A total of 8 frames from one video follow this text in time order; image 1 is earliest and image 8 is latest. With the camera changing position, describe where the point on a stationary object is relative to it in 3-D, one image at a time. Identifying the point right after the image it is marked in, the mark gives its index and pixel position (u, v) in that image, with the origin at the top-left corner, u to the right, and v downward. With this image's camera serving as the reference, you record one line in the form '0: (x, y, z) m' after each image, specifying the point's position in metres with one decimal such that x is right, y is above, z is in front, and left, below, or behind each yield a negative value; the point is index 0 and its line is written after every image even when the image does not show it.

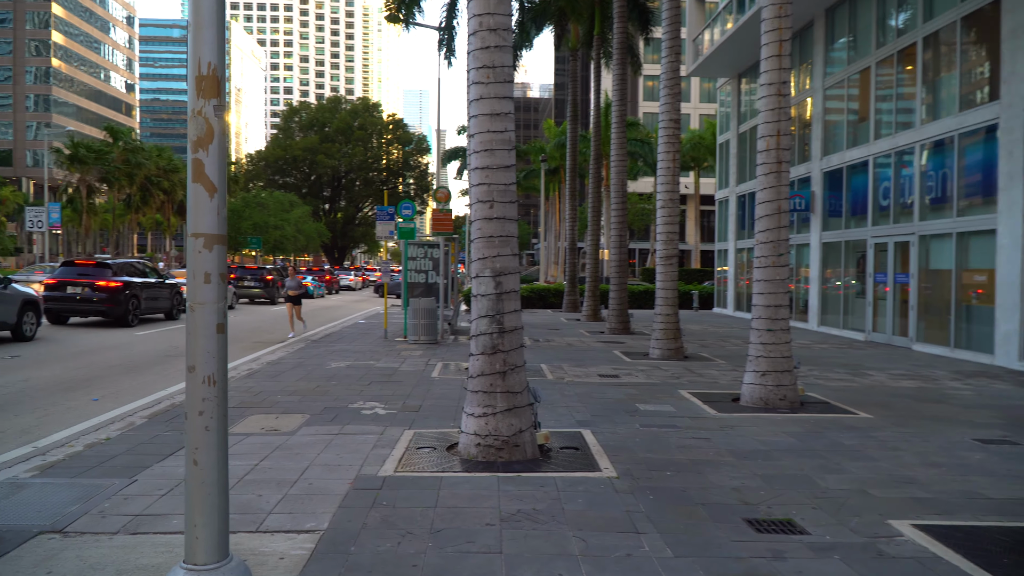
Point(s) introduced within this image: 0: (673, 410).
0: (+1.5, -1.2, +8.9) m
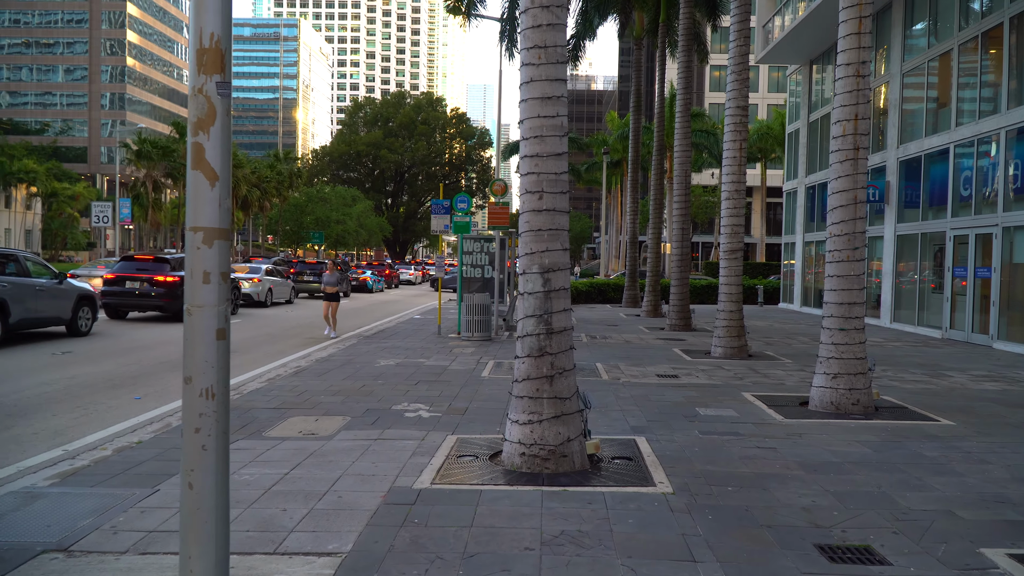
0: (+2.0, -1.1, +8.3) m
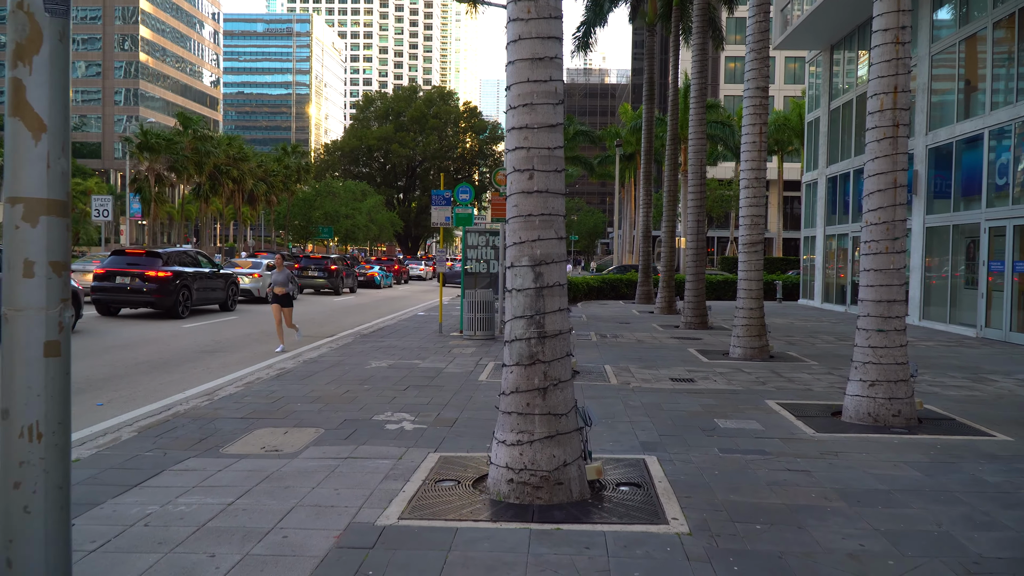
0: (+2.0, -1.1, +7.3) m
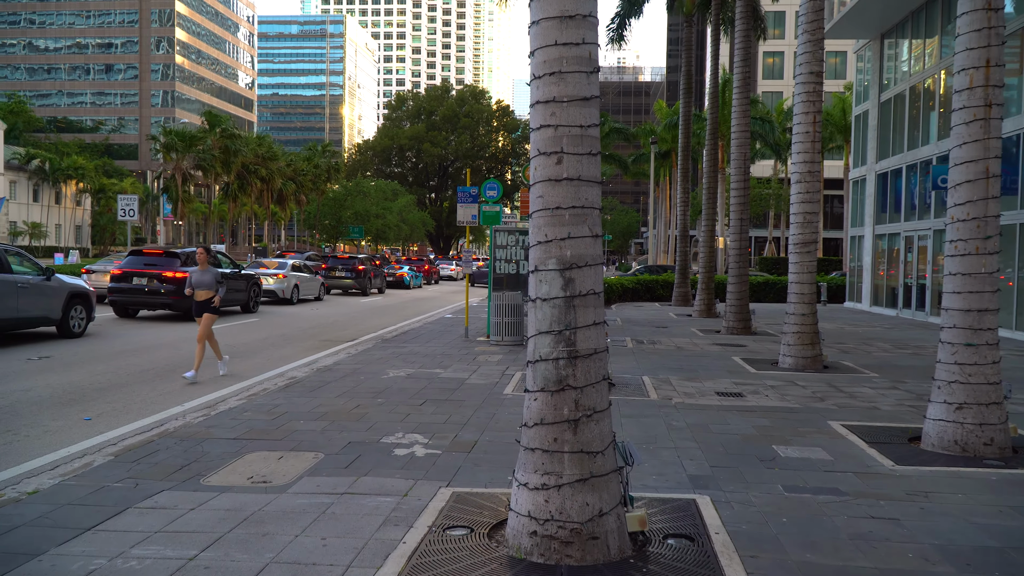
0: (+2.1, -1.2, +6.3) m
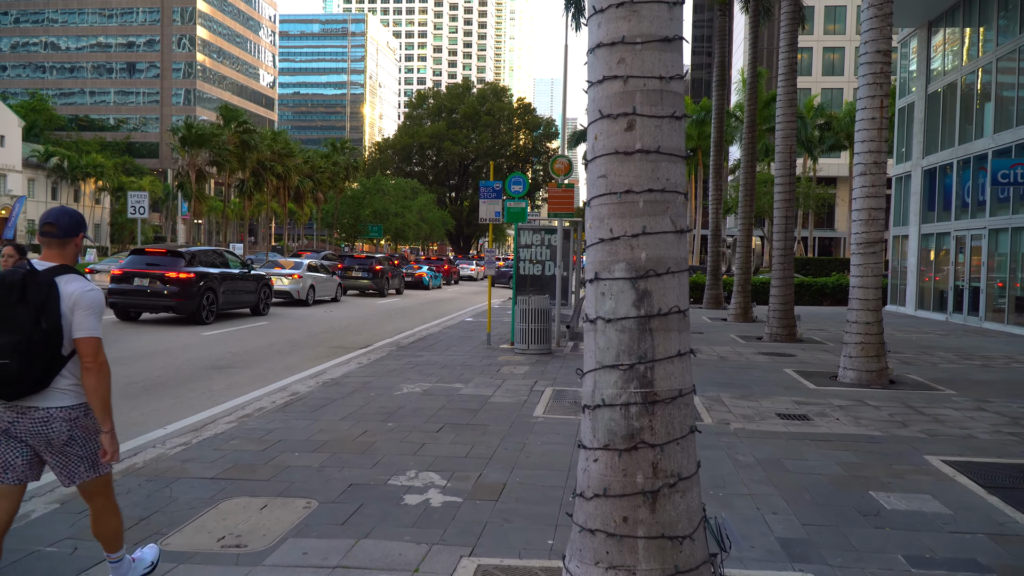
0: (+2.4, -1.2, +5.0) m
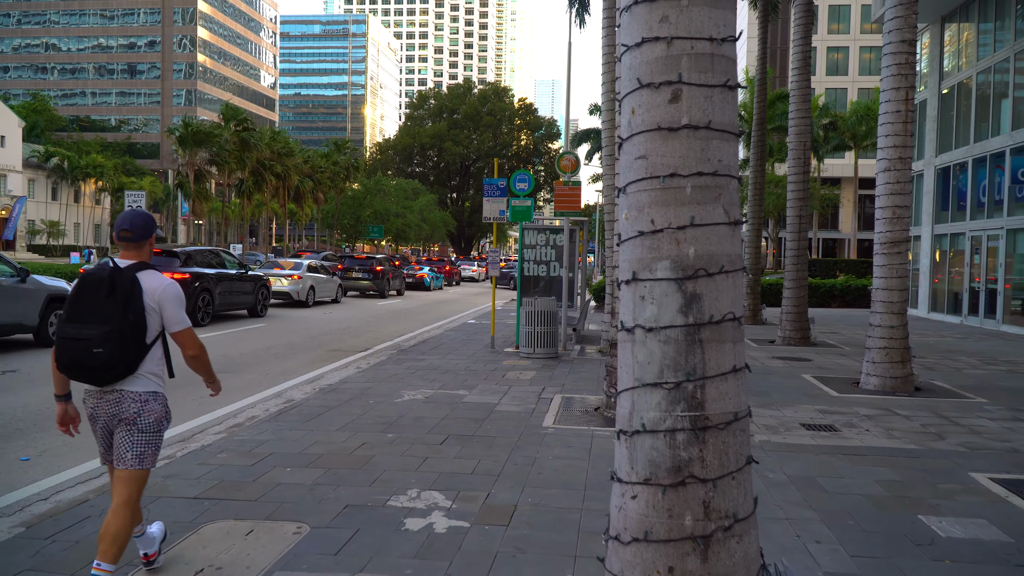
0: (+2.4, -1.2, +4.5) m
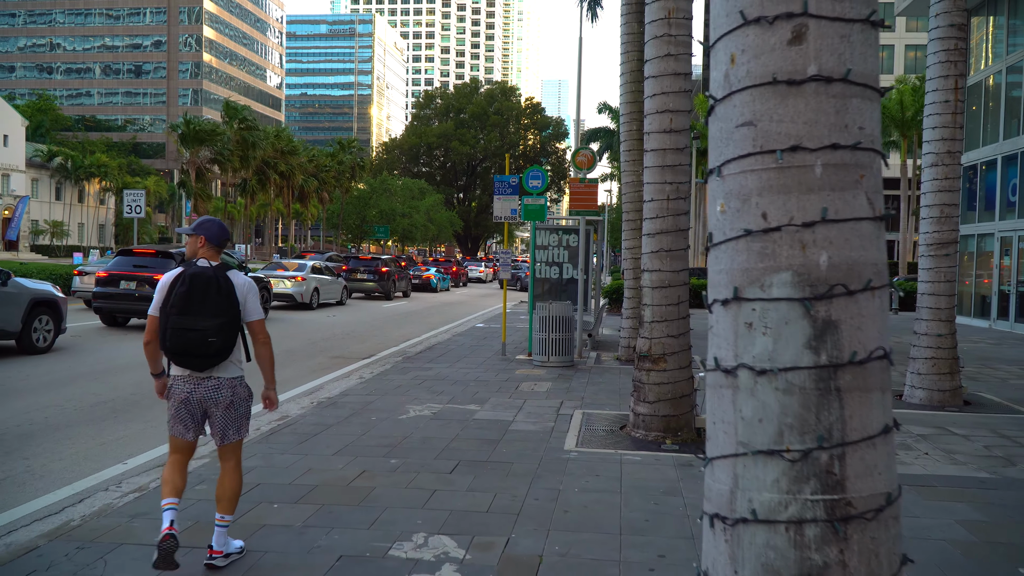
0: (+2.5, -1.3, +3.7) m
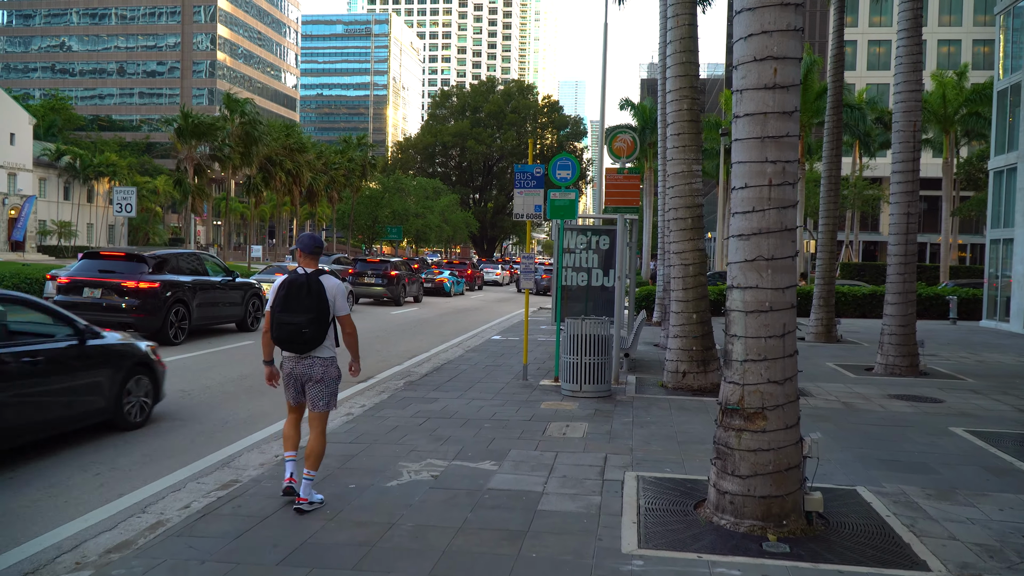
0: (+2.6, -1.4, +1.5) m
